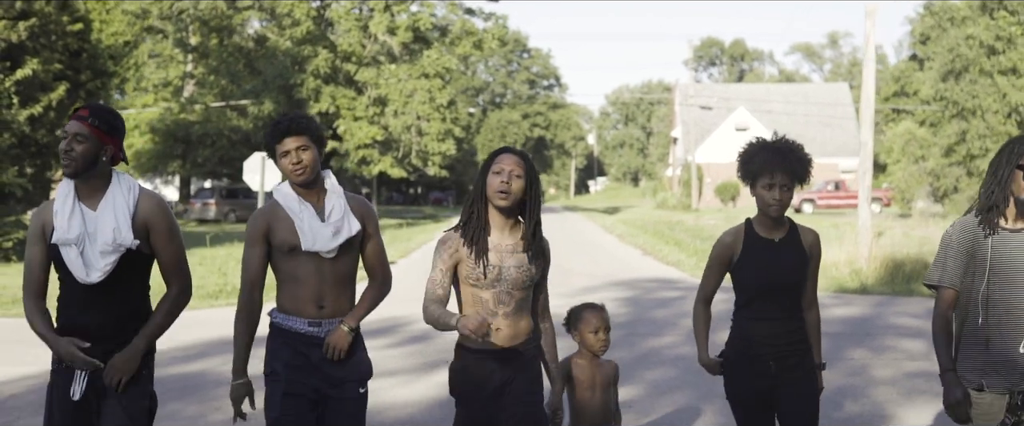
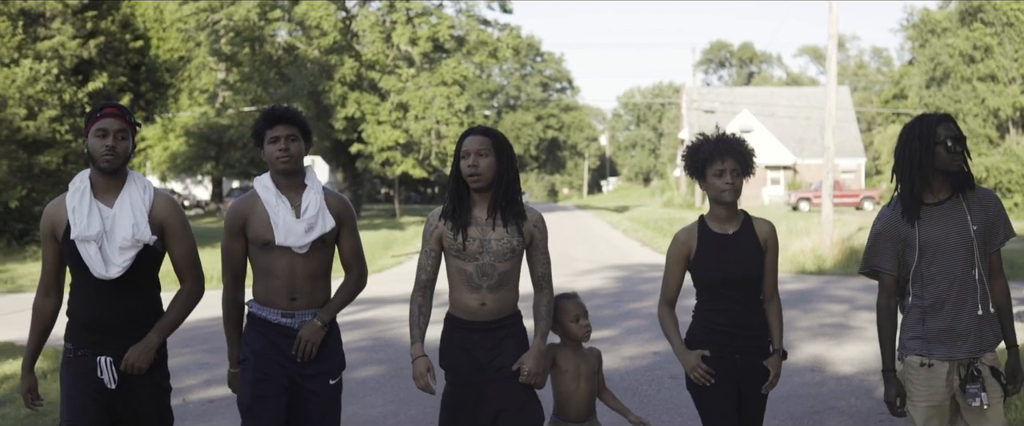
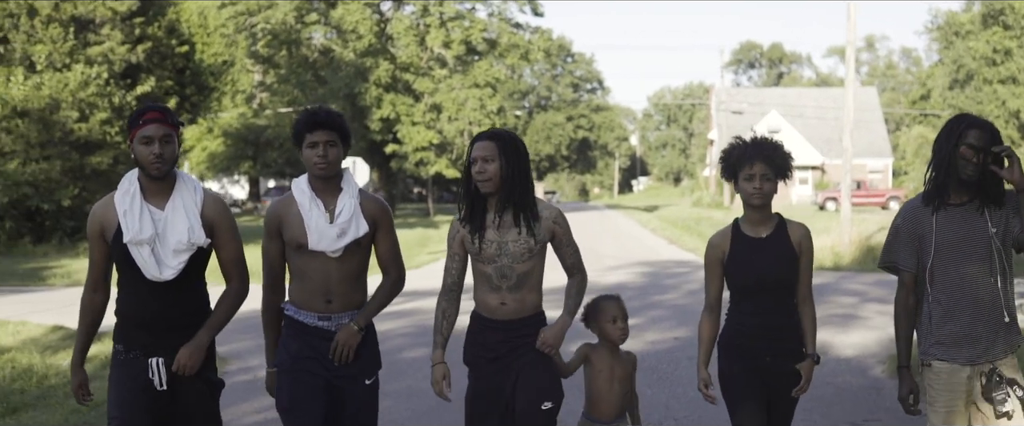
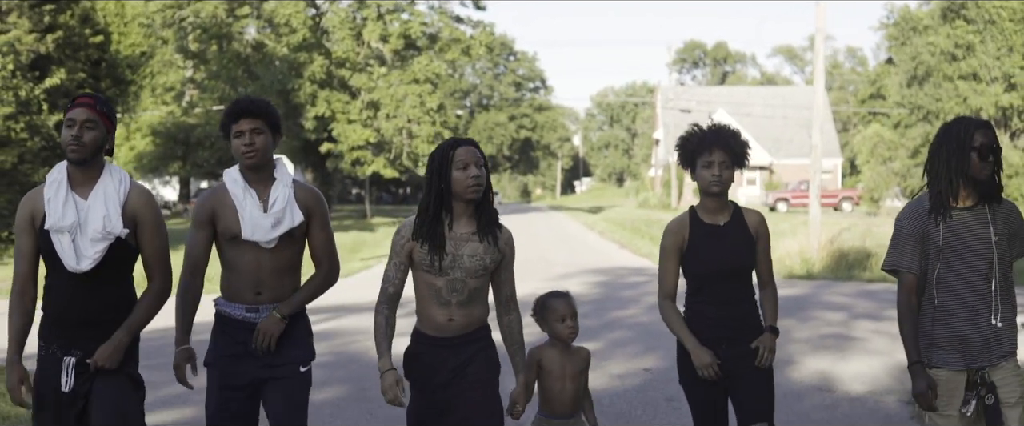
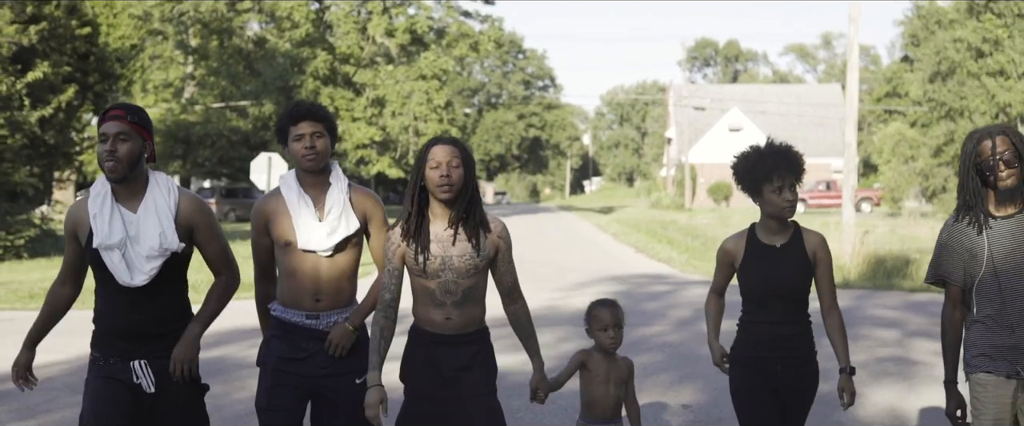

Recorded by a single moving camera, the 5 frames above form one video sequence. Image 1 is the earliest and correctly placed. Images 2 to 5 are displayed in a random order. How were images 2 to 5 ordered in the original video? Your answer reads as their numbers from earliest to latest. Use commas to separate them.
5, 4, 2, 3
